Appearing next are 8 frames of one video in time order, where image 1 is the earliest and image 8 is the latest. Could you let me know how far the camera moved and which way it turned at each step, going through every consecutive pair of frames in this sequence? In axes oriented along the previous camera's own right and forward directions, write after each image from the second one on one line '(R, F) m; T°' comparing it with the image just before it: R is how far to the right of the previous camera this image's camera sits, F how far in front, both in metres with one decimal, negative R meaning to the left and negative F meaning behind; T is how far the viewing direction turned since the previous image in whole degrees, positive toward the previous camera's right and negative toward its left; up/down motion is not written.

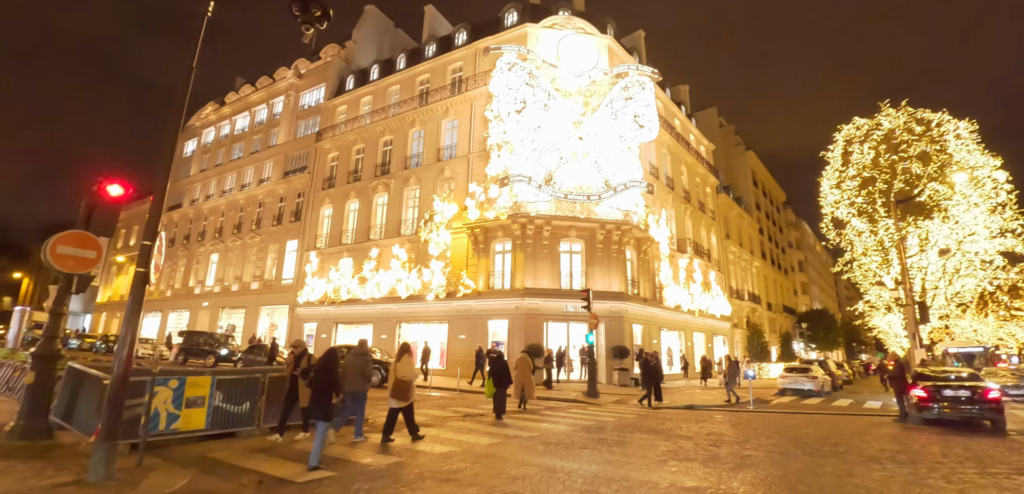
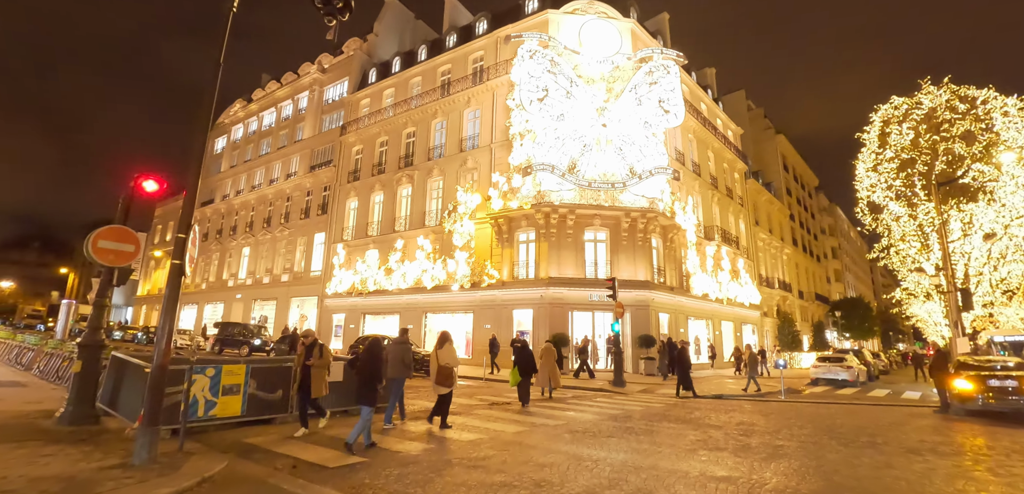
(0.0, 0.0) m; -3°
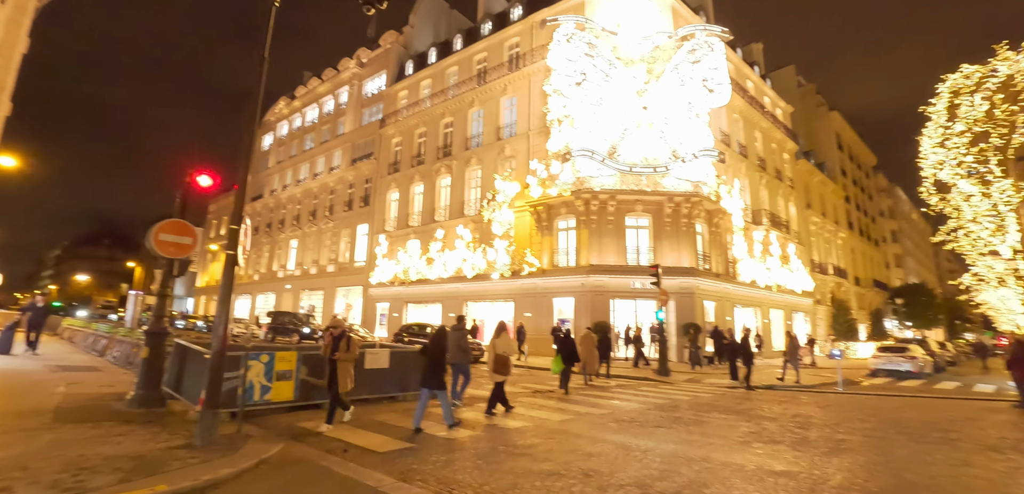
(0.0, +0.1) m; -4°
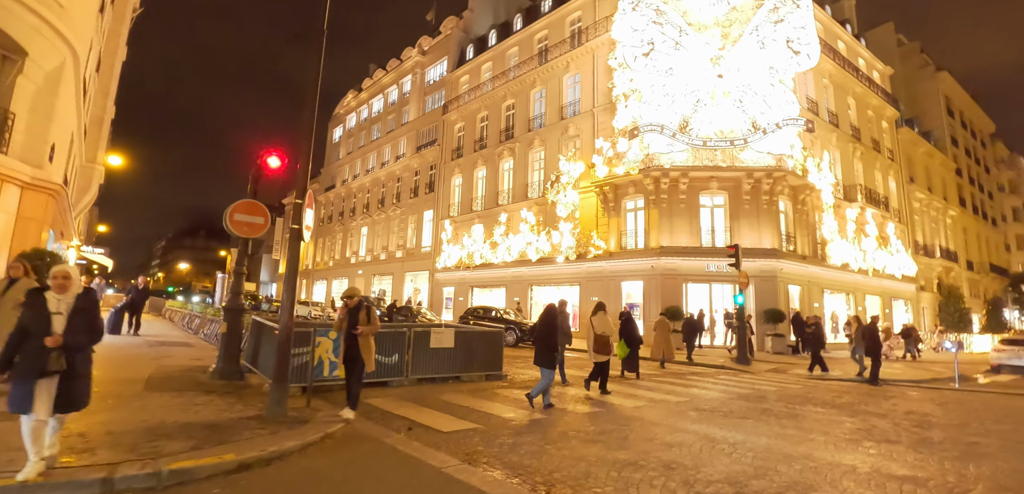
(0.0, +0.5) m; -7°
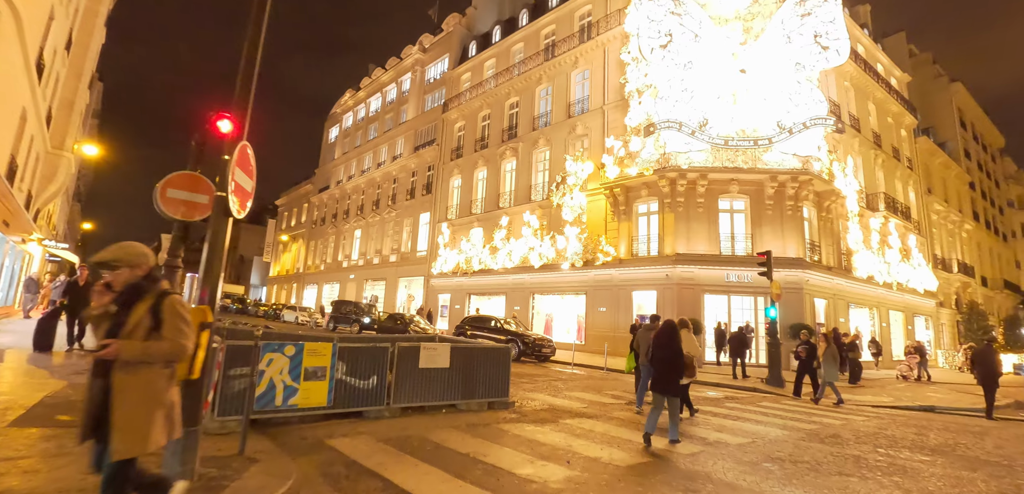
(-0.2, +1.8) m; 0°
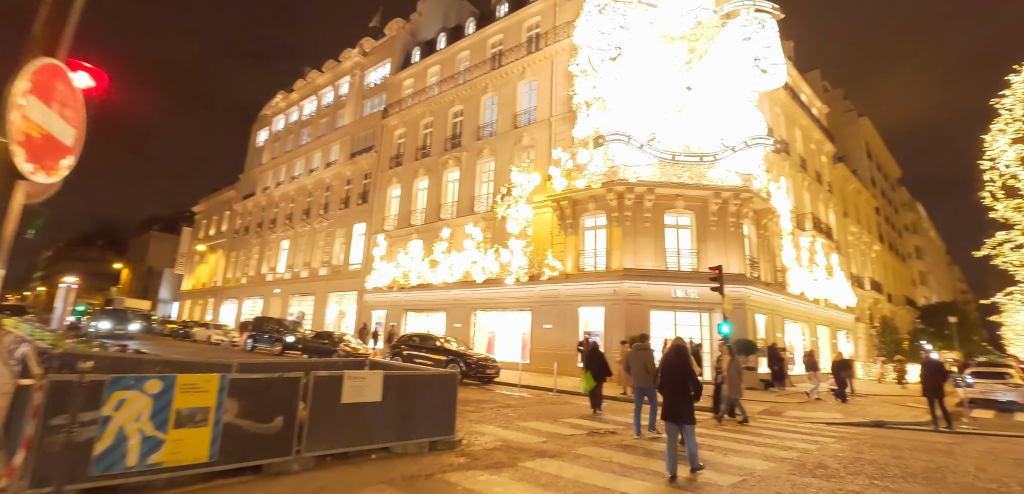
(-0.1, +1.2) m; +7°
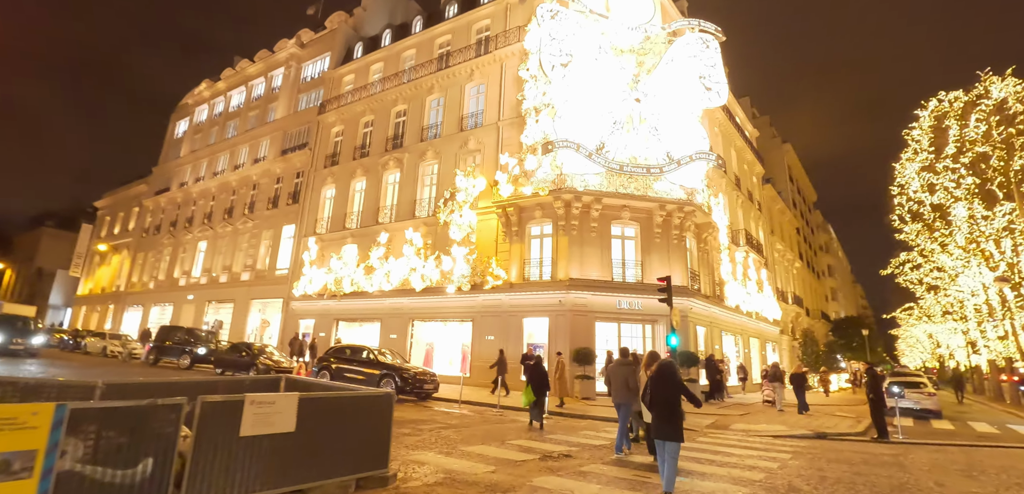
(-0.1, +0.9) m; +7°
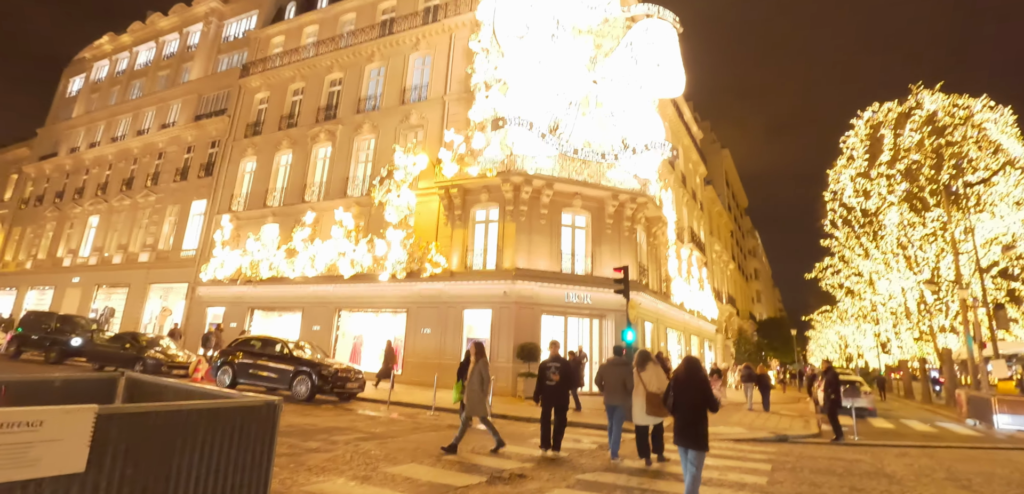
(-0.1, +1.6) m; +7°
